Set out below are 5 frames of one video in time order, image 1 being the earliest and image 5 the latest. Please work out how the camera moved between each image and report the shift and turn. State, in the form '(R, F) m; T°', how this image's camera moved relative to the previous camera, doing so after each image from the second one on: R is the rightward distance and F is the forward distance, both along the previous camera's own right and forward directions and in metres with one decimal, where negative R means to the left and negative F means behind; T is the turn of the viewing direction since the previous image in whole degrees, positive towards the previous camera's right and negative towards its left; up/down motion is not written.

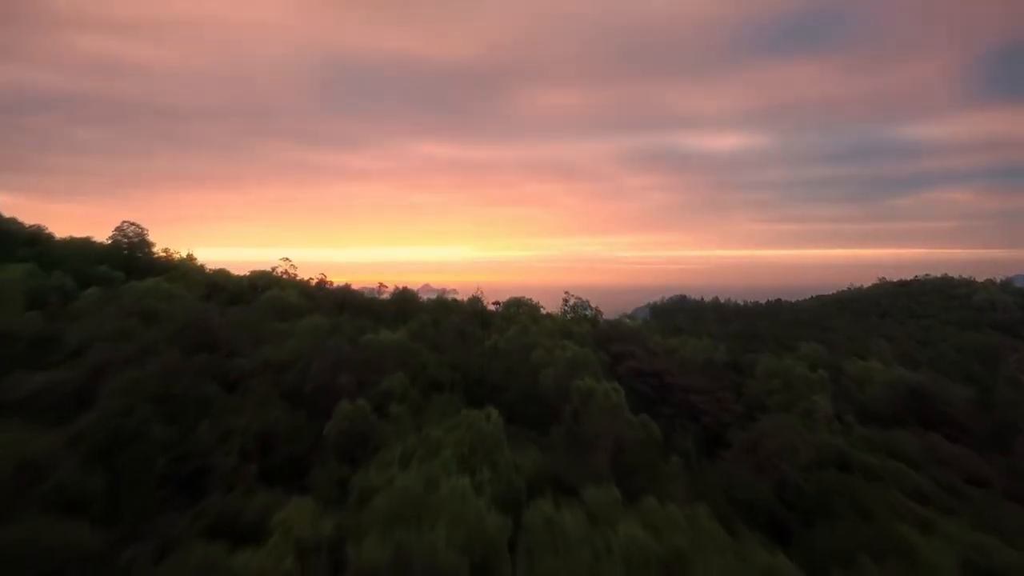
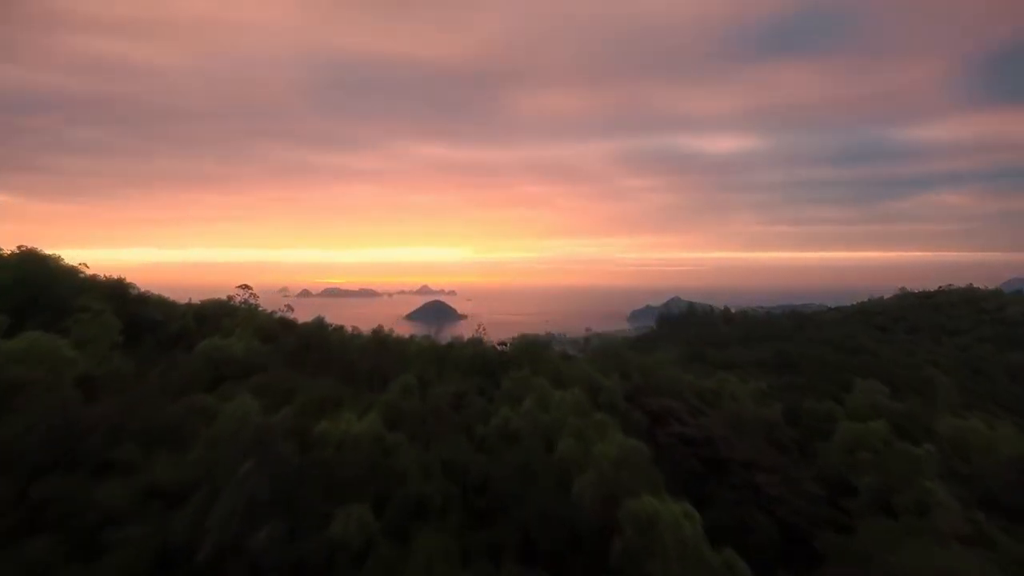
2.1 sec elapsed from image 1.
(-0.2, +2.7) m; 0°
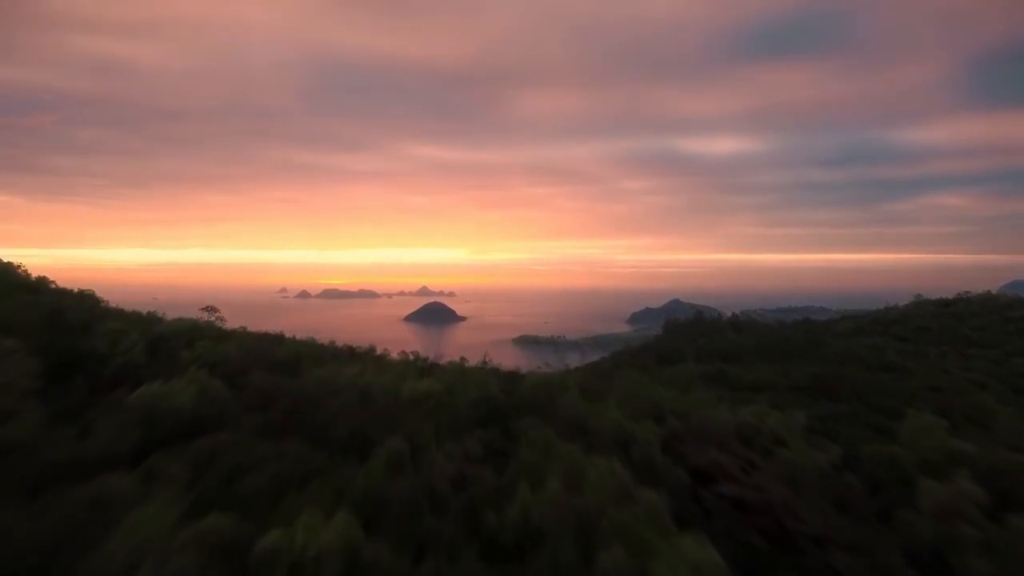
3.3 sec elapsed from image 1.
(-0.3, +1.8) m; 0°
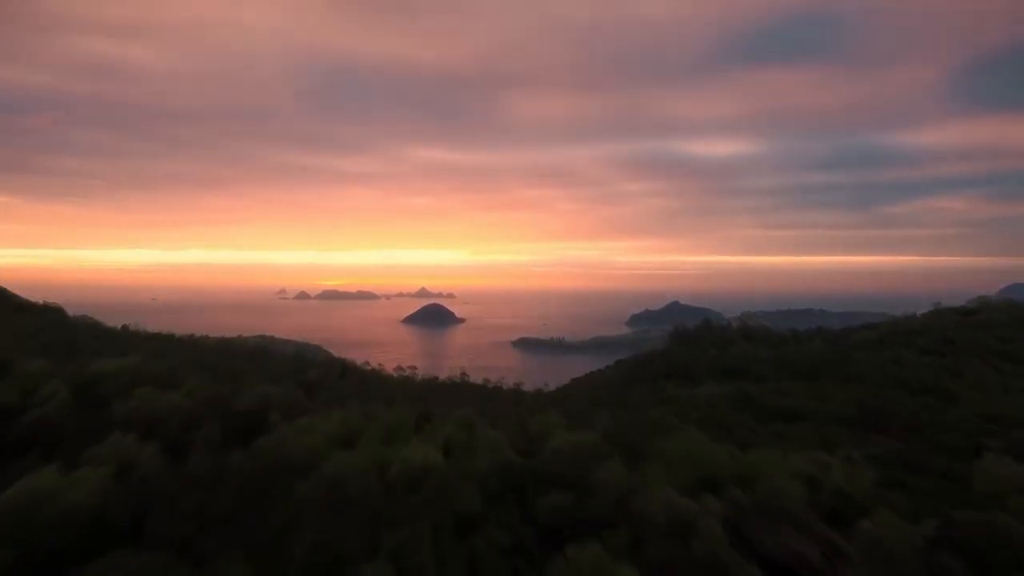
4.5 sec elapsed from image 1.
(-0.3, +1.9) m; 0°
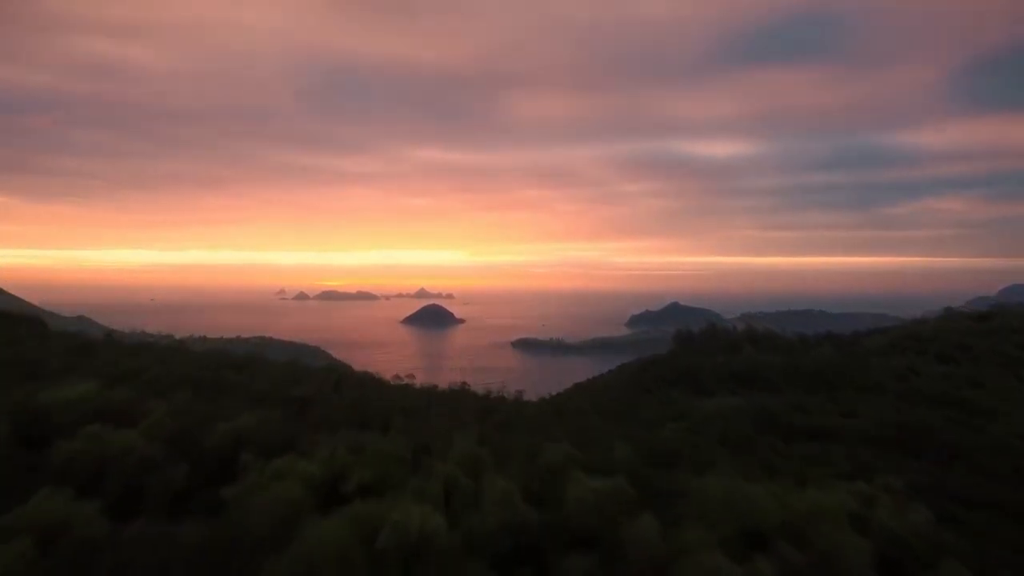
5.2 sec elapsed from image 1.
(-0.2, +1.1) m; 0°
